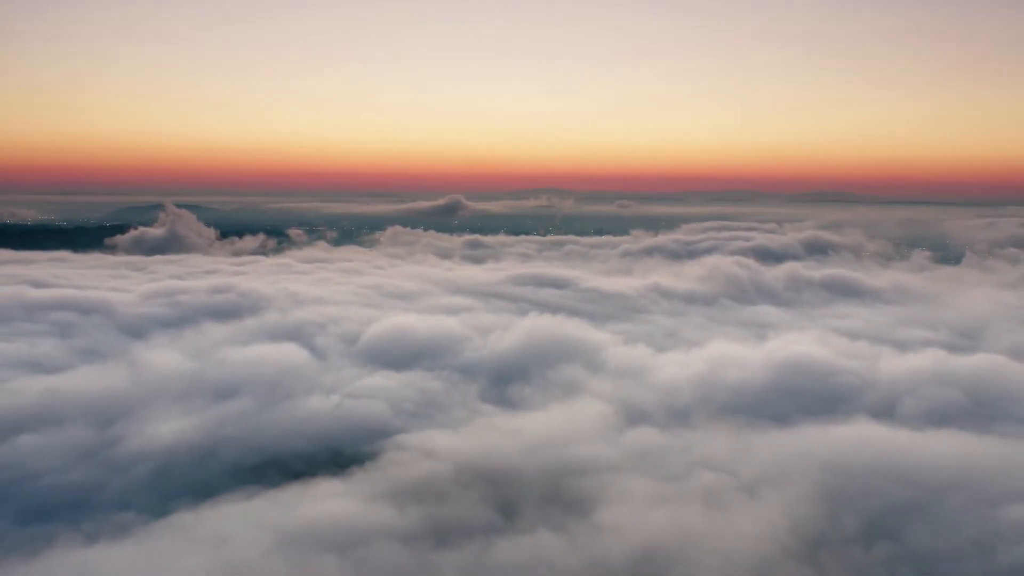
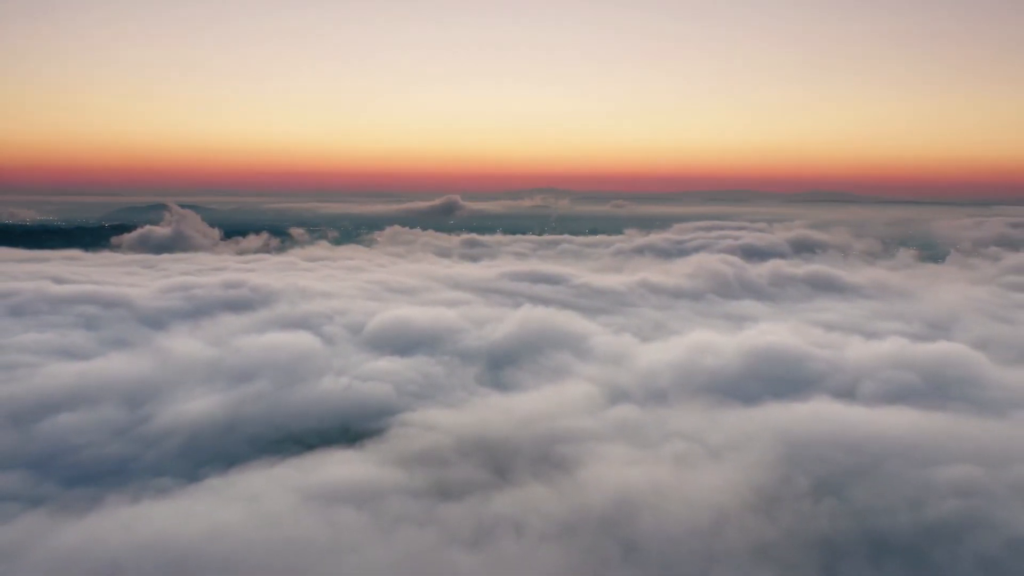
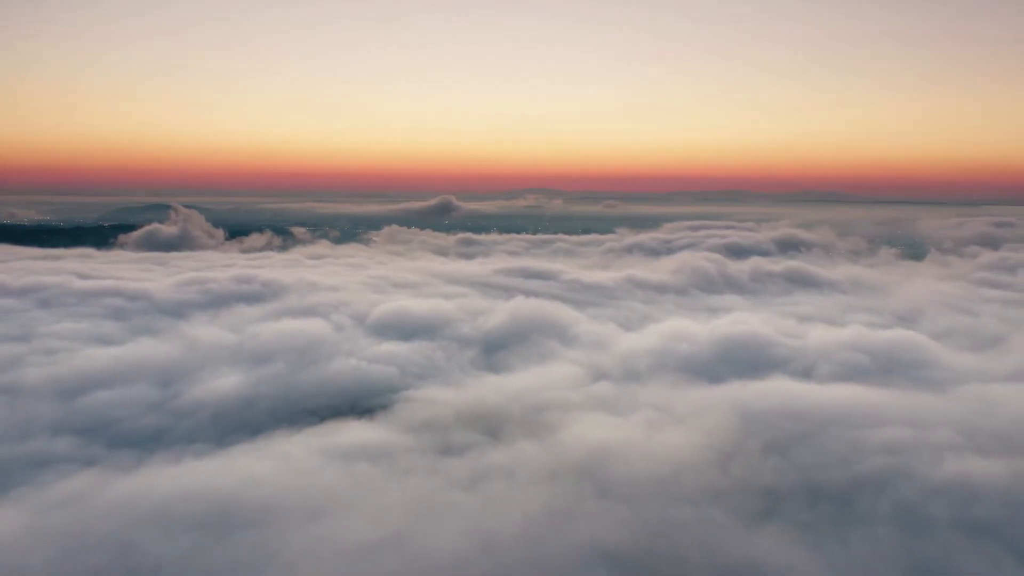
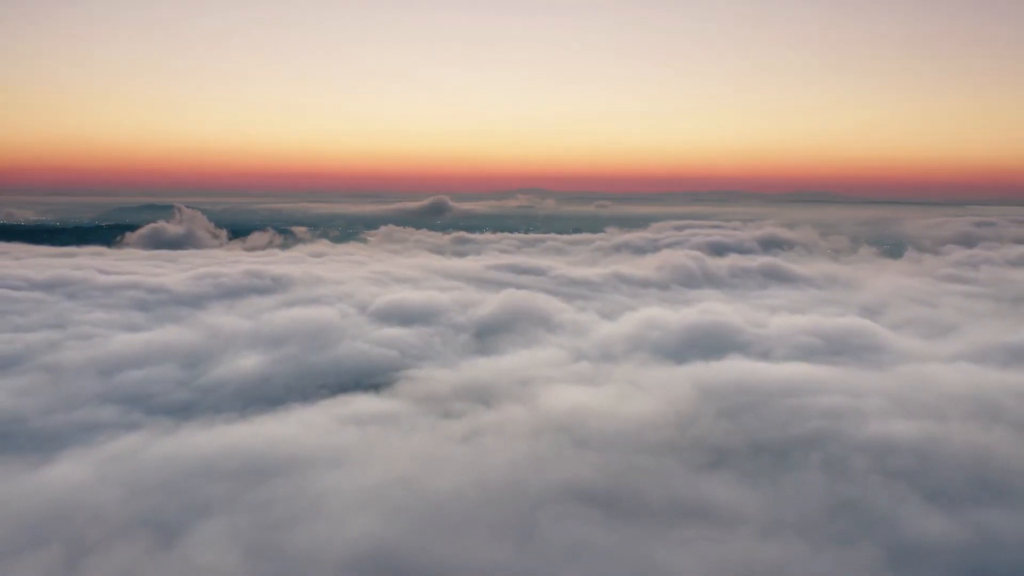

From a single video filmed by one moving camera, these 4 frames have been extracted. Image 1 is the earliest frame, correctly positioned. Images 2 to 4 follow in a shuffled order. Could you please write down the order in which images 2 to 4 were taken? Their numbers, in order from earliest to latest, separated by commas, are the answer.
2, 3, 4
